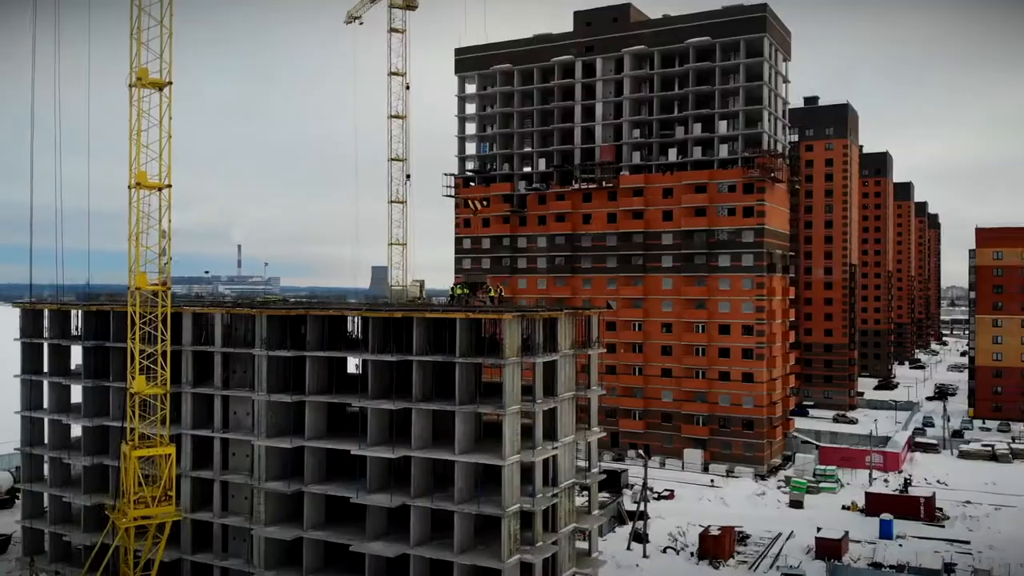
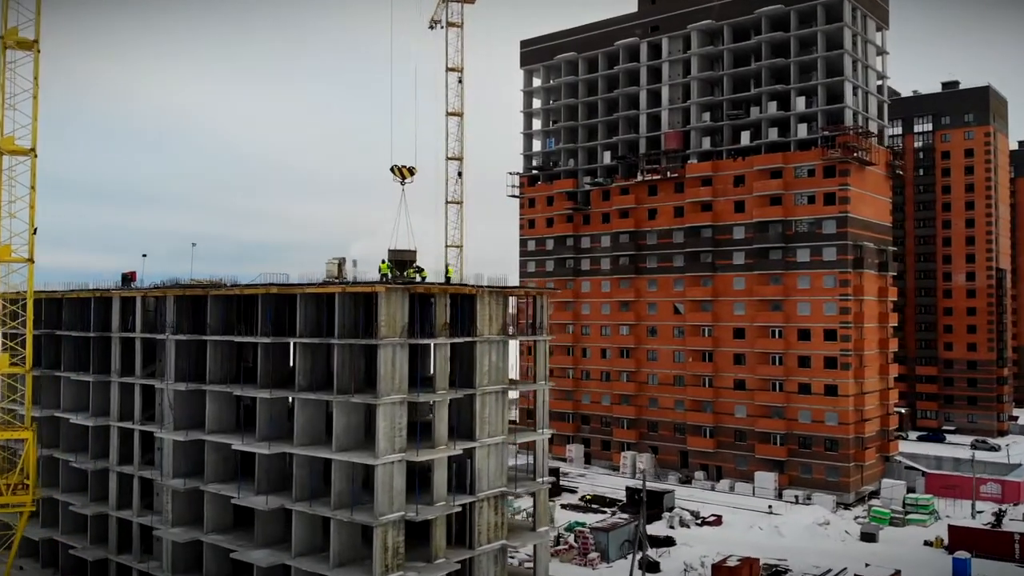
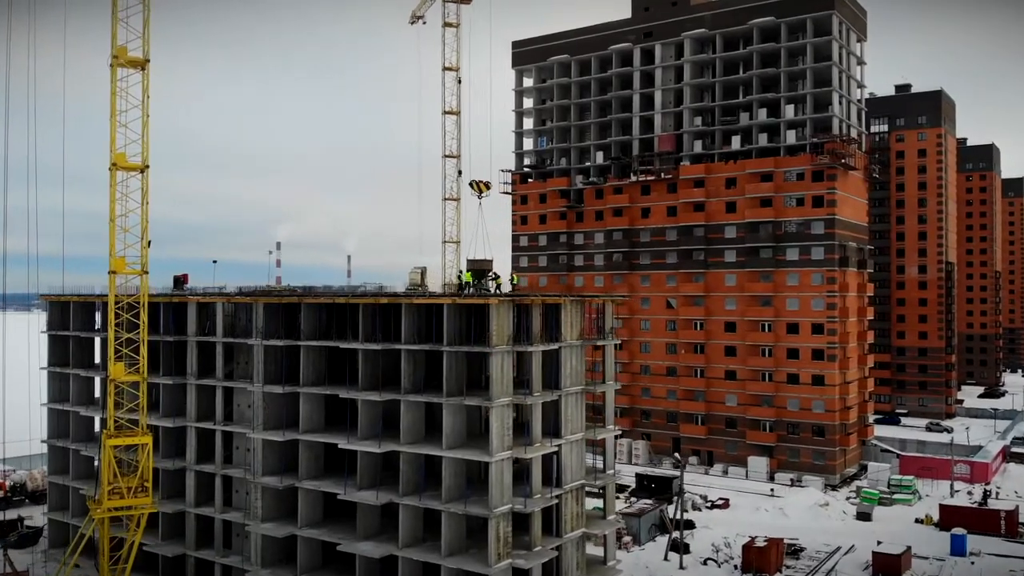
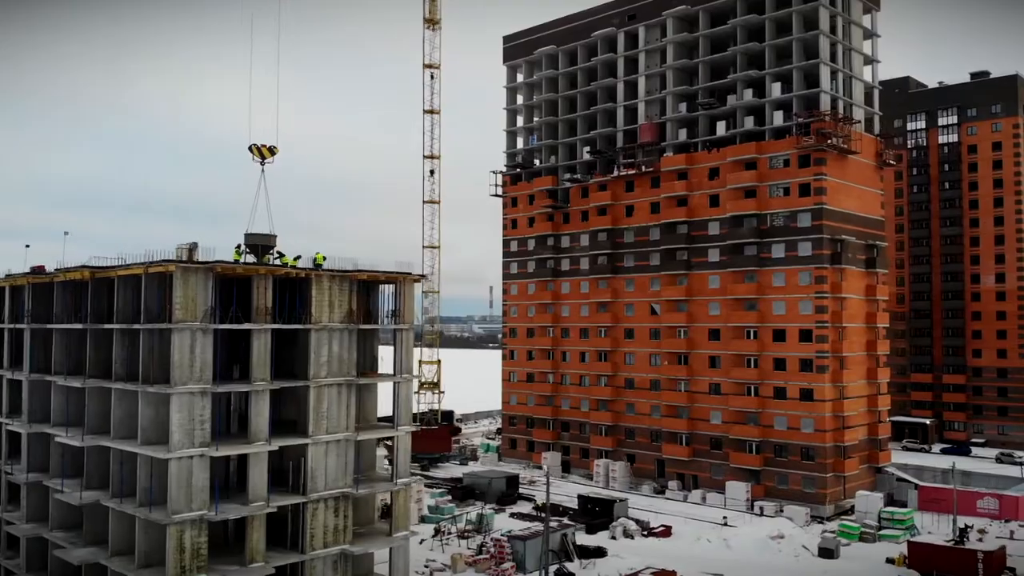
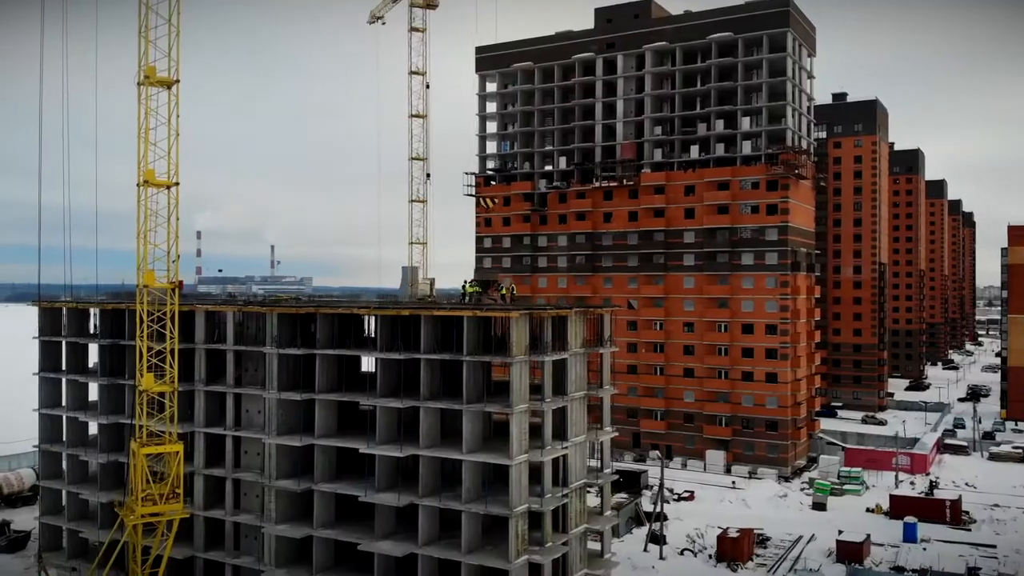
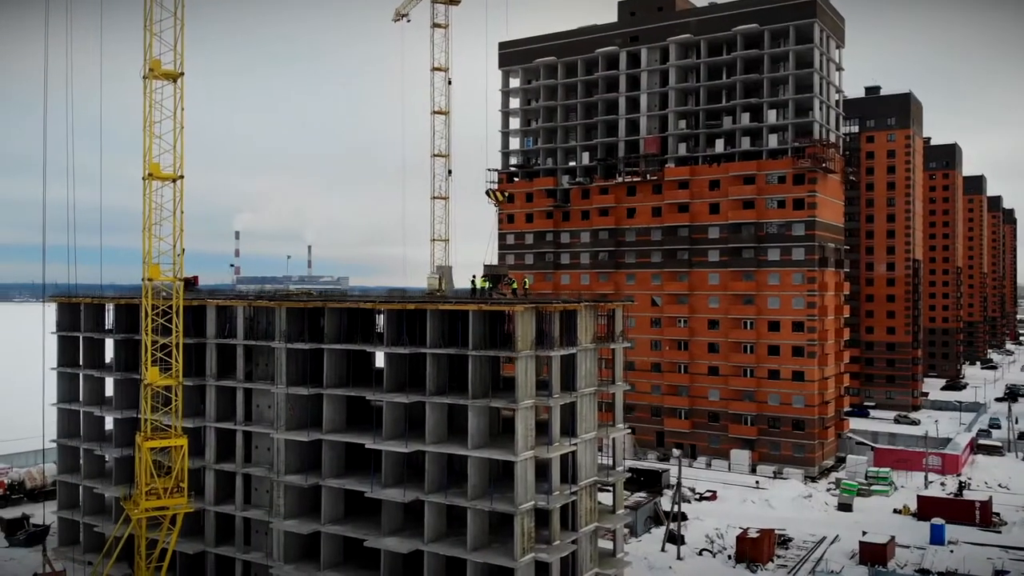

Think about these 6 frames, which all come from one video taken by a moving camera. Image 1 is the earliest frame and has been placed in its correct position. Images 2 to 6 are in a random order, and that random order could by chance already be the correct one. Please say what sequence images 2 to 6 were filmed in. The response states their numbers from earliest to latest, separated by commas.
5, 6, 3, 2, 4
